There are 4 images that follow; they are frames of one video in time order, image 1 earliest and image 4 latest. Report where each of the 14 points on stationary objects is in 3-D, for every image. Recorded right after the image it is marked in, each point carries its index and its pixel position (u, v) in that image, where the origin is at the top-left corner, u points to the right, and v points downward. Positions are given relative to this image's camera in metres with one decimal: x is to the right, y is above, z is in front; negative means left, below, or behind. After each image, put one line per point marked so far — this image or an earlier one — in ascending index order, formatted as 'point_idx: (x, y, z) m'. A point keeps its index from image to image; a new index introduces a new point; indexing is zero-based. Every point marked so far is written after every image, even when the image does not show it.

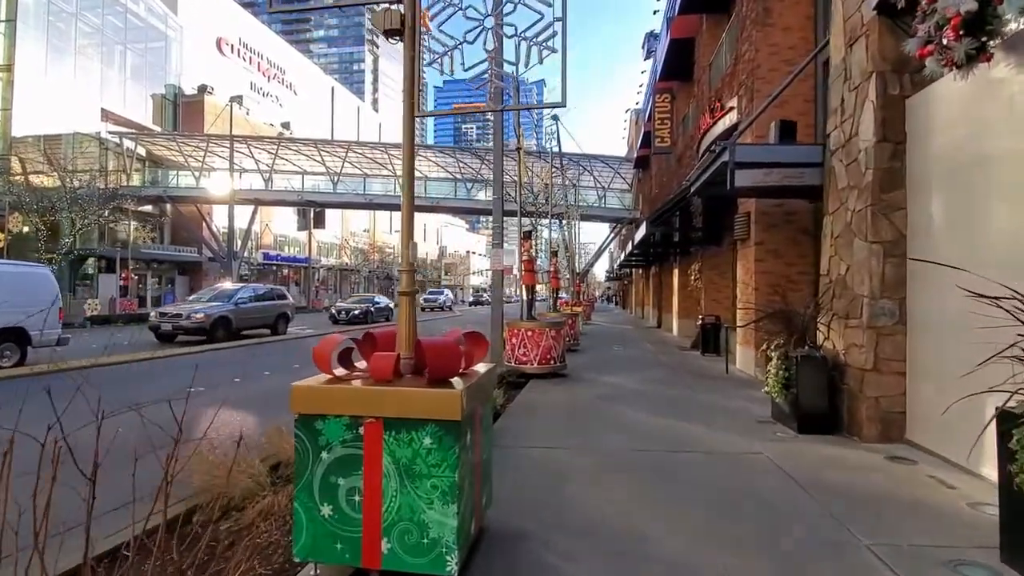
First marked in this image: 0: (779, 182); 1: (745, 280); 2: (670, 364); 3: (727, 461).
0: (+3.9, +1.5, +8.1) m
1: (+5.2, +0.2, +12.5) m
2: (+3.9, -1.9, +13.7) m
3: (+2.2, -1.8, +5.8) m
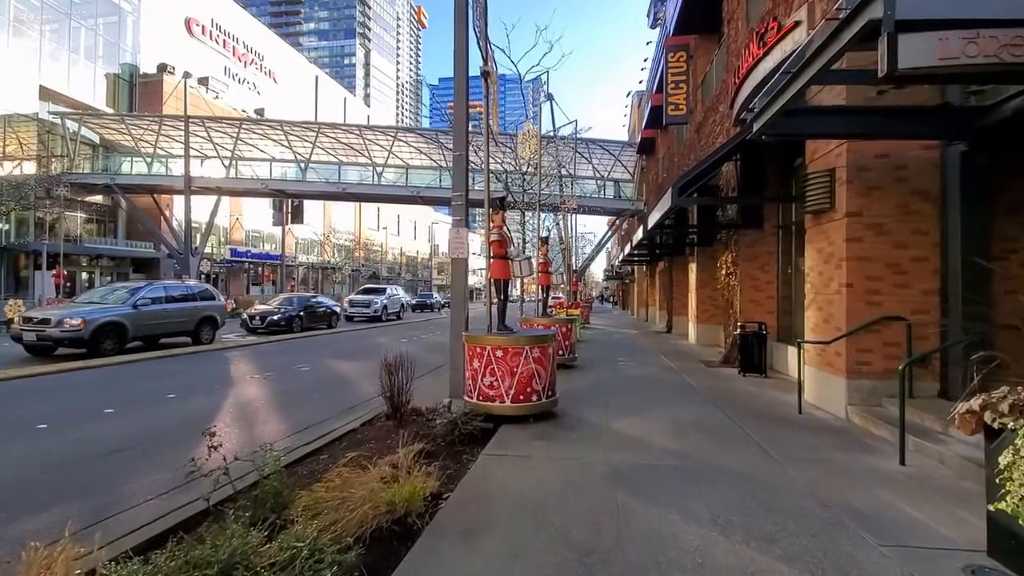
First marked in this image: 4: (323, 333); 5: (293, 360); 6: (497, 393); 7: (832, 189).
0: (+3.4, +1.6, +4.0) m
1: (+4.7, +0.3, +8.4) m
2: (+3.3, -1.8, +9.6) m
3: (+1.7, -1.7, +1.7) m
4: (-6.6, -1.6, +19.6) m
5: (-5.6, -1.9, +14.3) m
6: (-0.2, -1.4, +7.4) m
7: (+4.7, +1.5, +8.1) m
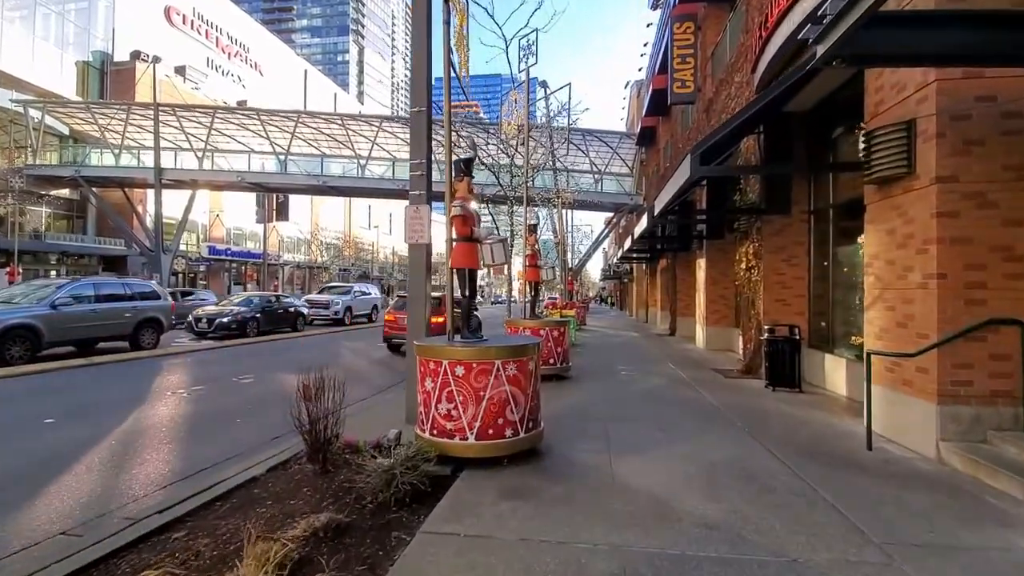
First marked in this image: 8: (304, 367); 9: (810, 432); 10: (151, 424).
0: (+3.0, +1.7, +1.9) m
1: (+4.3, +0.3, +6.3) m
2: (+3.0, -1.7, +7.5) m
3: (+1.4, -1.6, -0.4) m
4: (-7.0, -1.5, +17.4) m
5: (-6.0, -1.8, +12.2) m
6: (-0.5, -1.3, +5.3) m
7: (+4.3, +1.5, +6.0) m
8: (-4.8, -1.8, +13.0) m
9: (+3.6, -1.7, +6.8) m
10: (-5.0, -1.9, +7.7) m
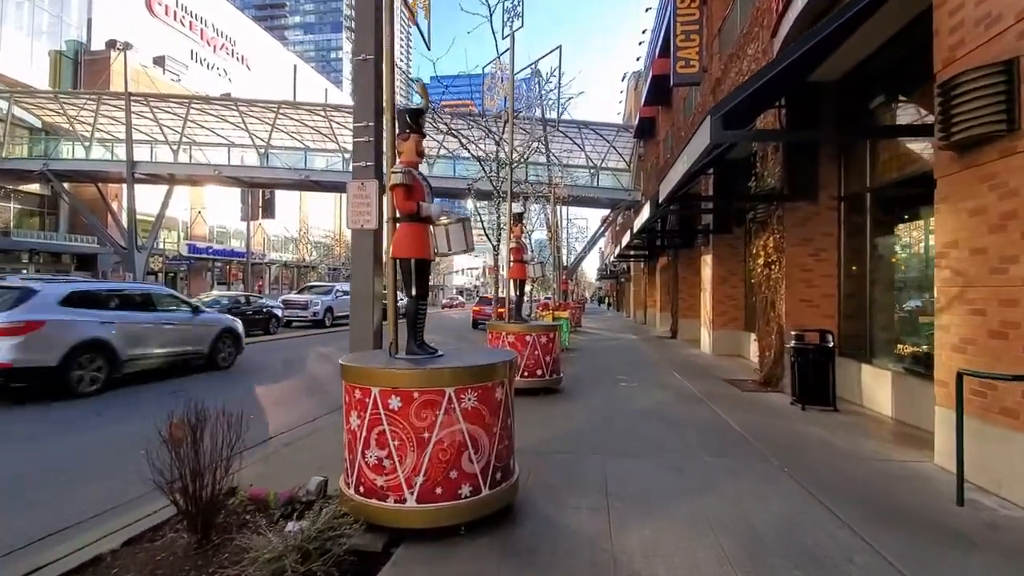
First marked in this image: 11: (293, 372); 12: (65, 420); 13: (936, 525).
0: (+2.8, +1.7, +0.4) m
1: (+4.0, +0.4, +4.7) m
2: (+2.7, -1.7, +6.0) m
3: (+1.2, -1.6, -2.0) m
4: (-7.4, -1.5, +15.8) m
5: (-6.3, -1.8, +10.6) m
6: (-0.8, -1.3, +3.8) m
7: (+4.0, +1.6, +4.5) m
8: (-5.1, -1.8, +11.4) m
9: (+3.3, -1.7, +5.3) m
10: (-5.3, -1.9, +6.1) m
11: (-4.7, -1.8, +12.3) m
12: (-6.0, -1.8, +7.5) m
13: (+3.1, -1.7, +4.1) m
